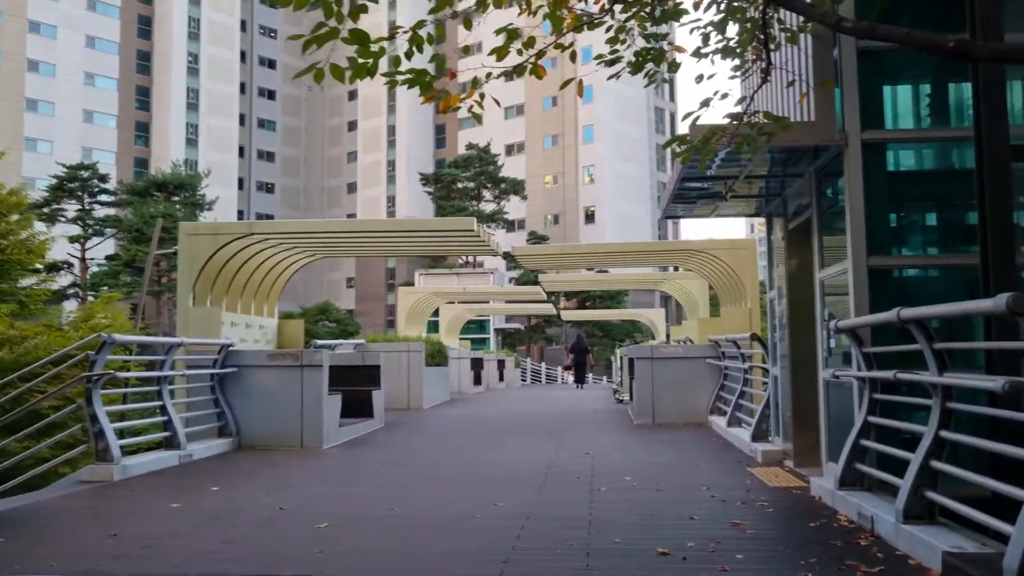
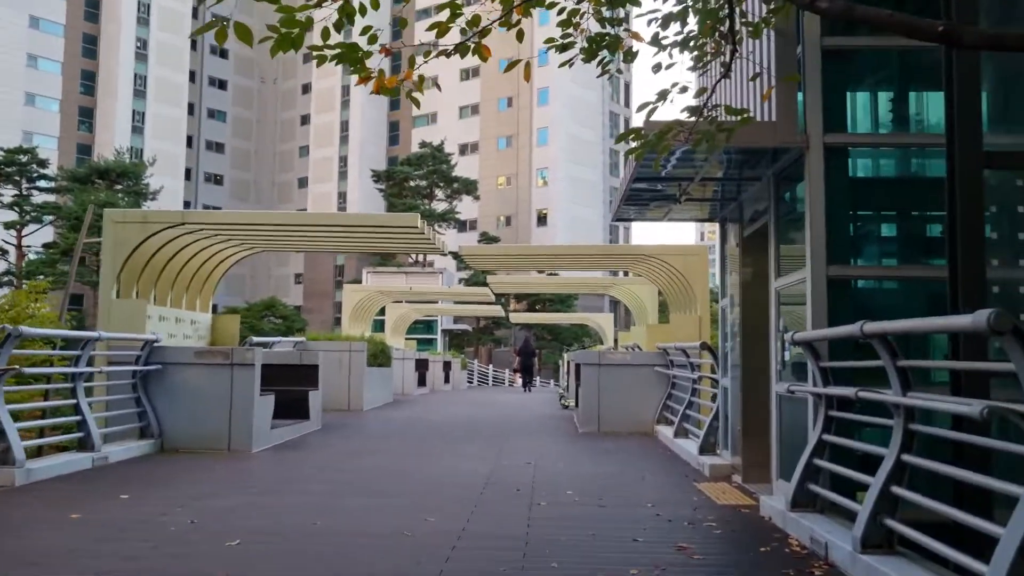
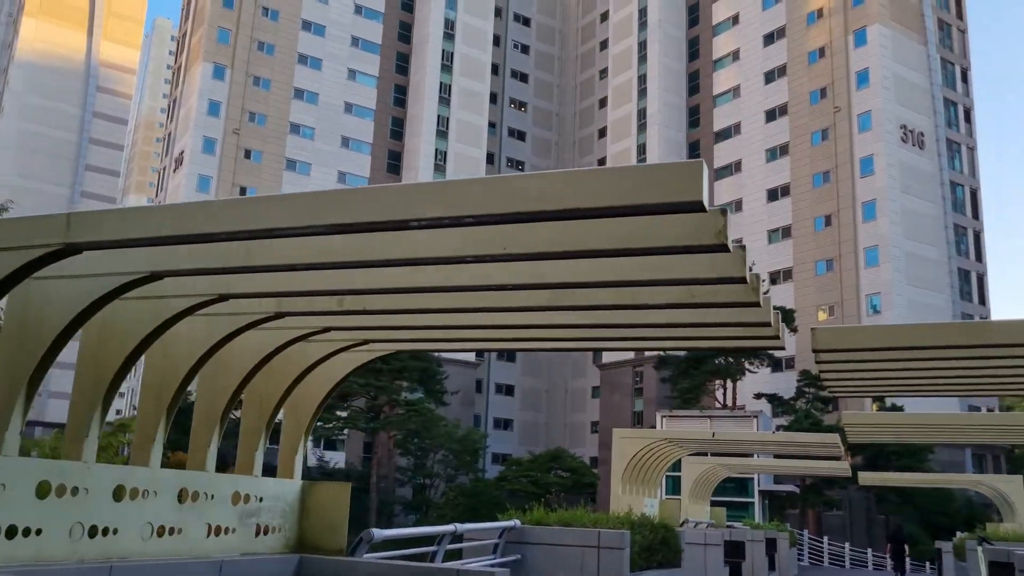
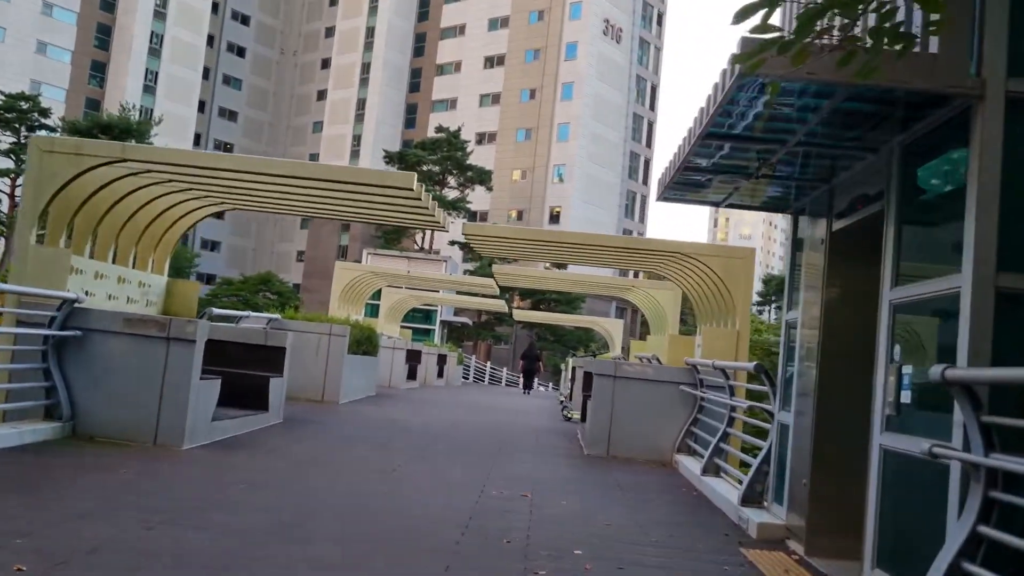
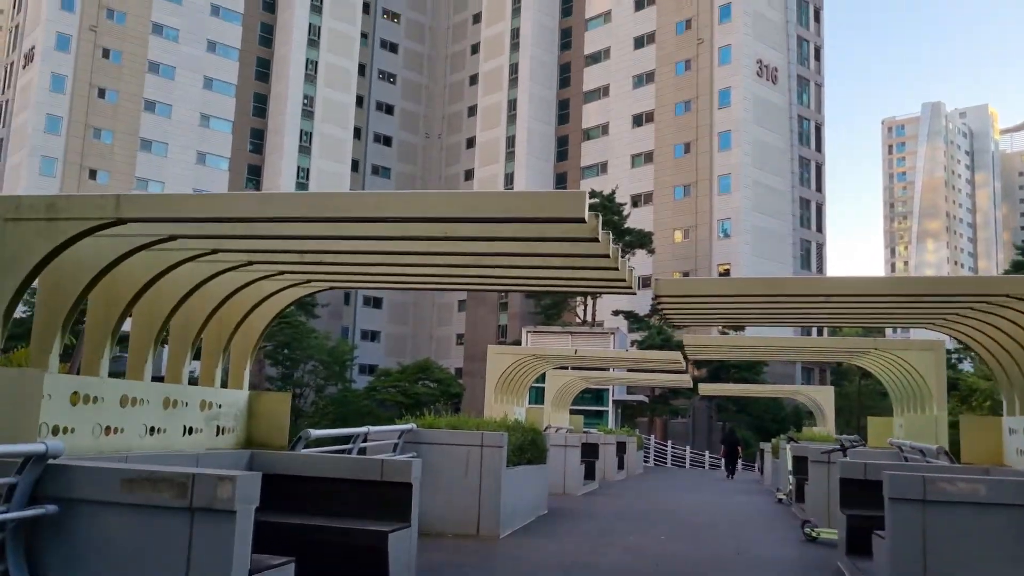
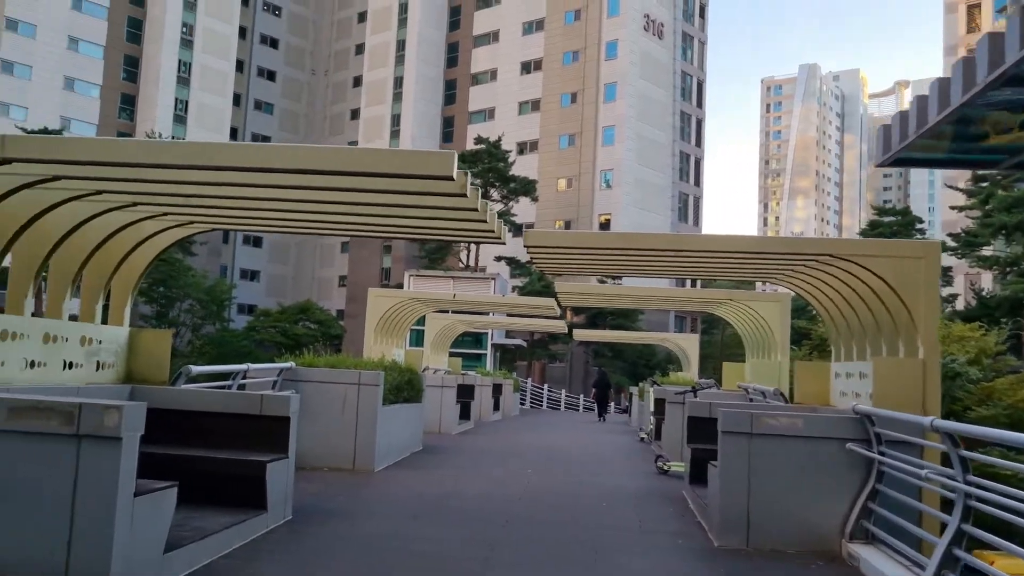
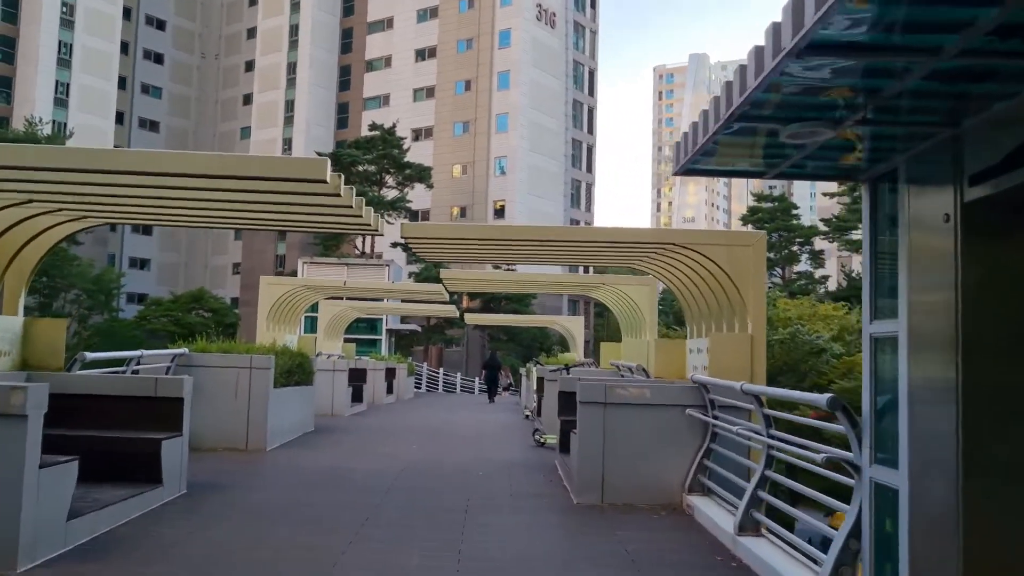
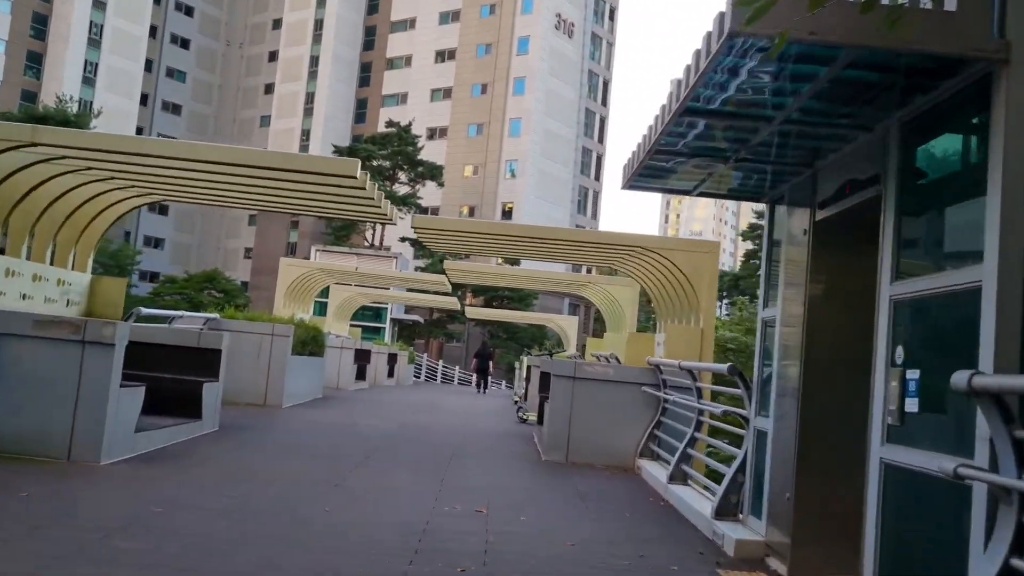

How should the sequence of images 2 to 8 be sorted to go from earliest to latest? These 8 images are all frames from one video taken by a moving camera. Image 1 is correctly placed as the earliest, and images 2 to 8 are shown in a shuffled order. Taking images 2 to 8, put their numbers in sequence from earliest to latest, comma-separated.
2, 4, 8, 7, 6, 5, 3
